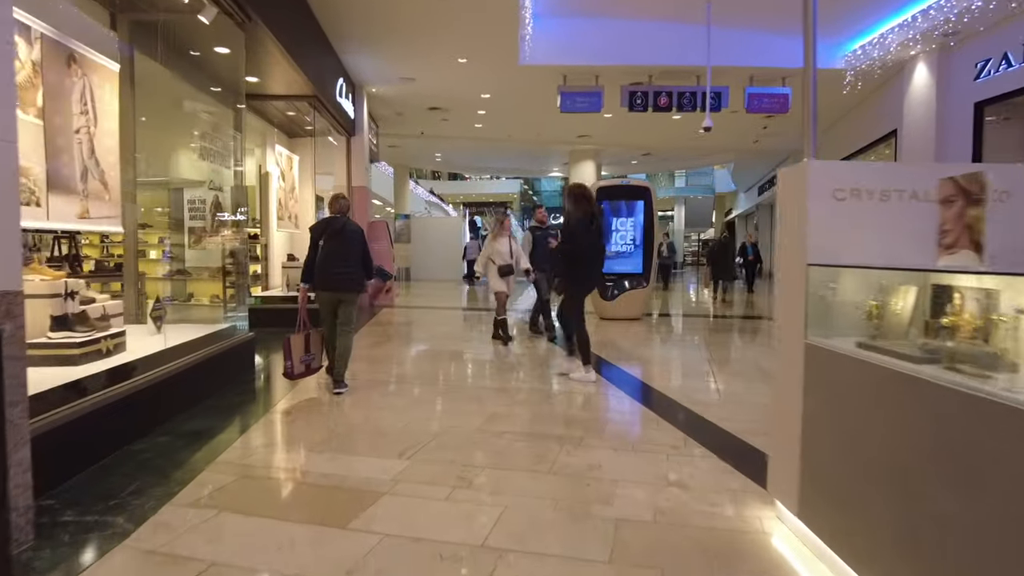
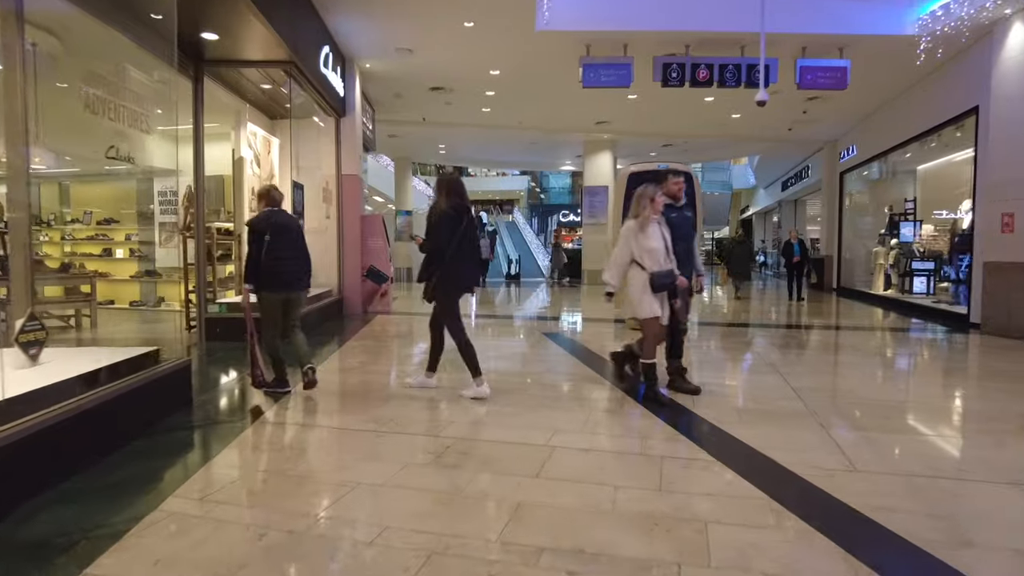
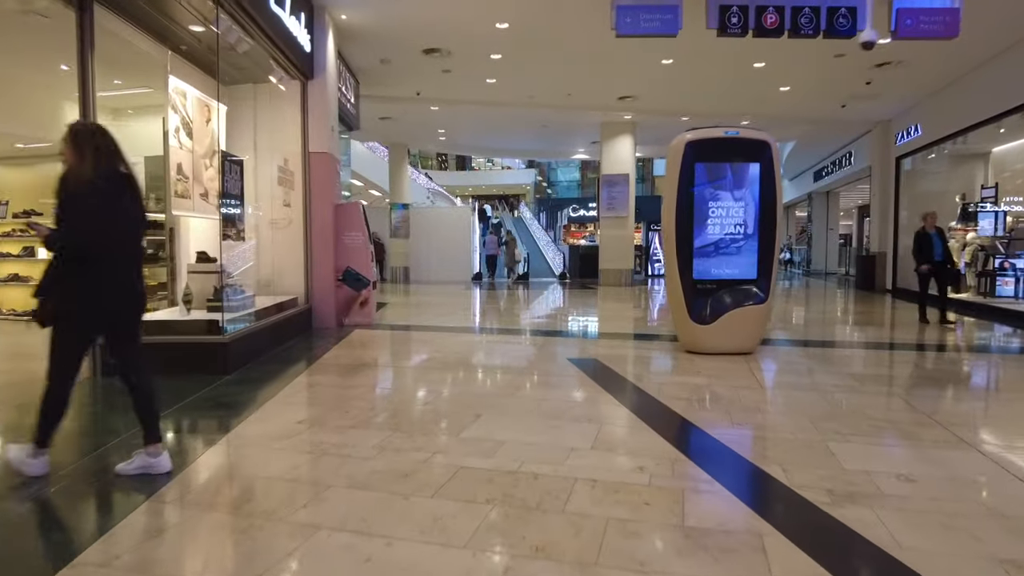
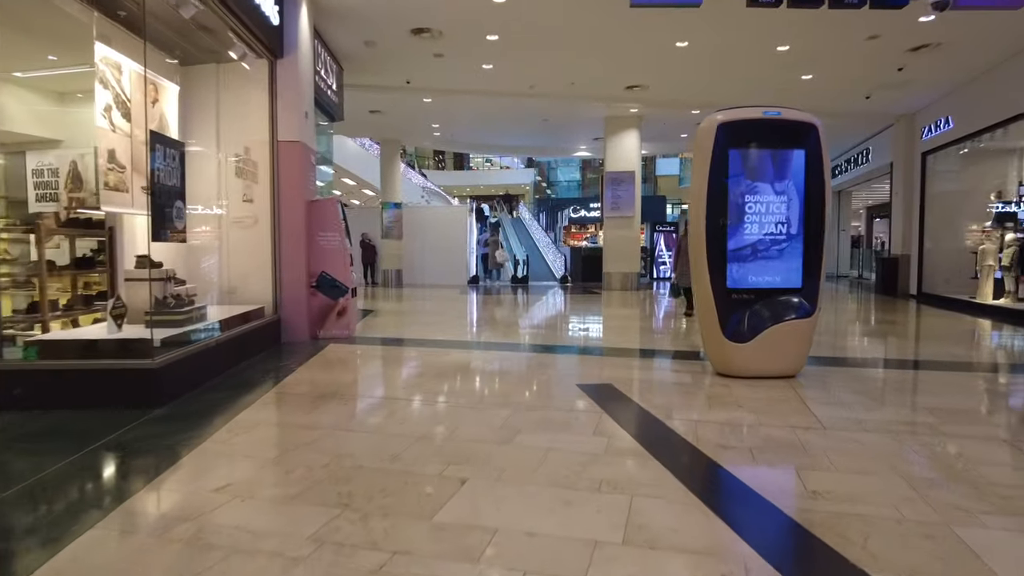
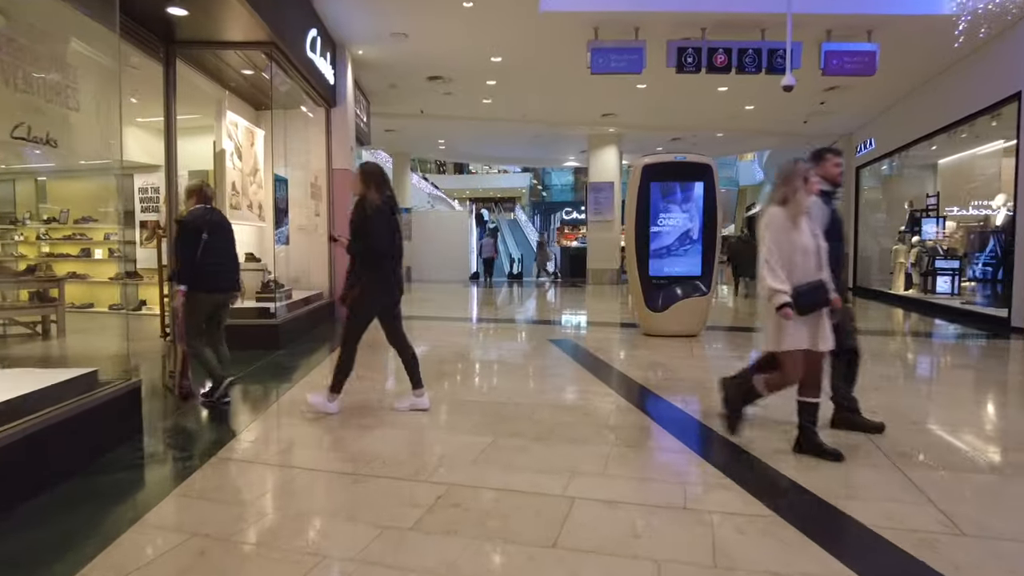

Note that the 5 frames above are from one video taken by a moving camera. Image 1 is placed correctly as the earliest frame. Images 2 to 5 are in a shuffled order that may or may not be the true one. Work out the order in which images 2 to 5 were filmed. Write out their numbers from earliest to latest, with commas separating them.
2, 5, 3, 4
